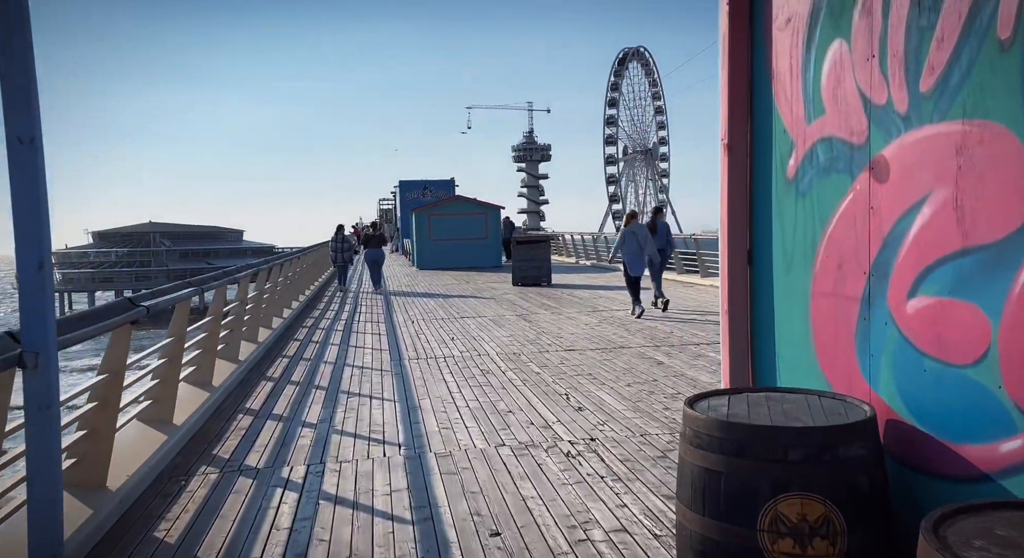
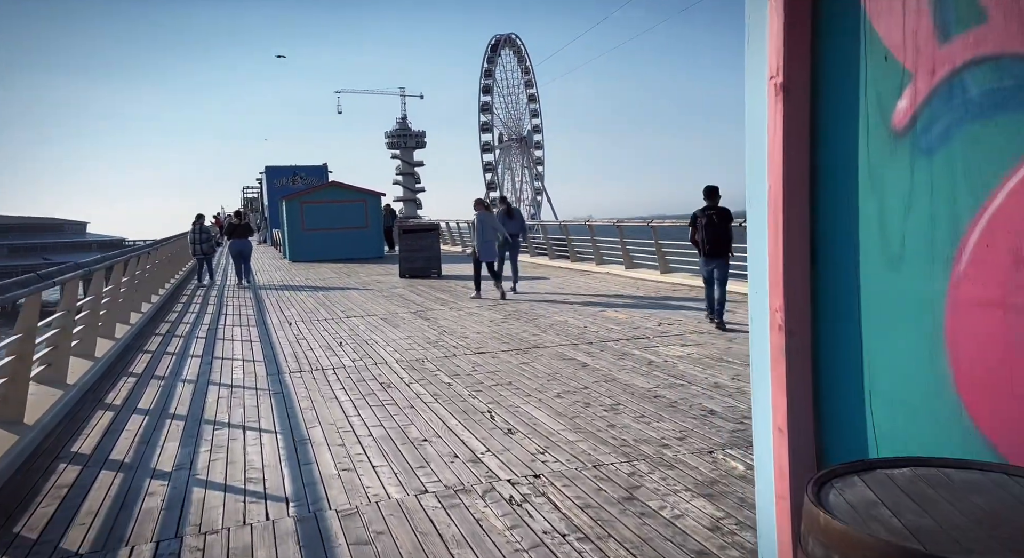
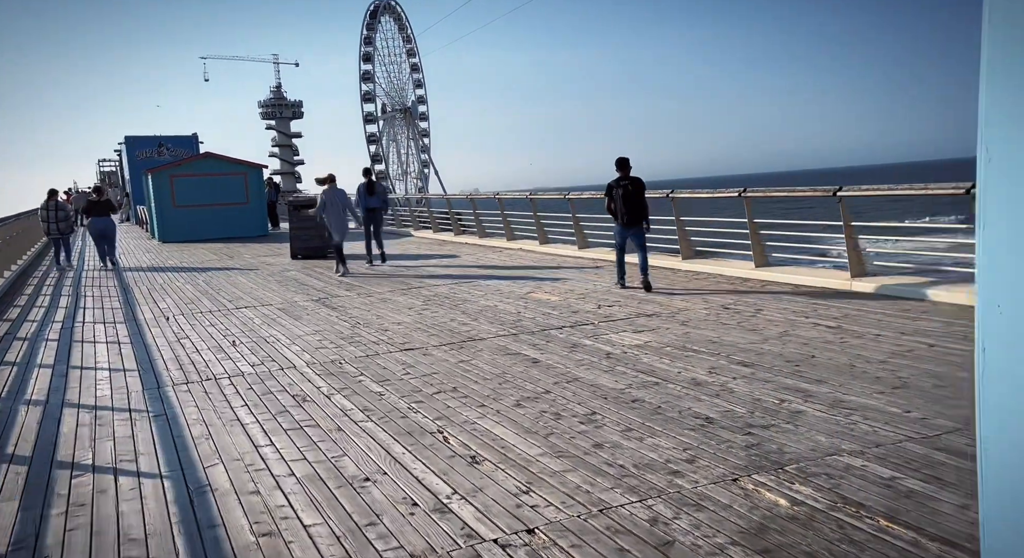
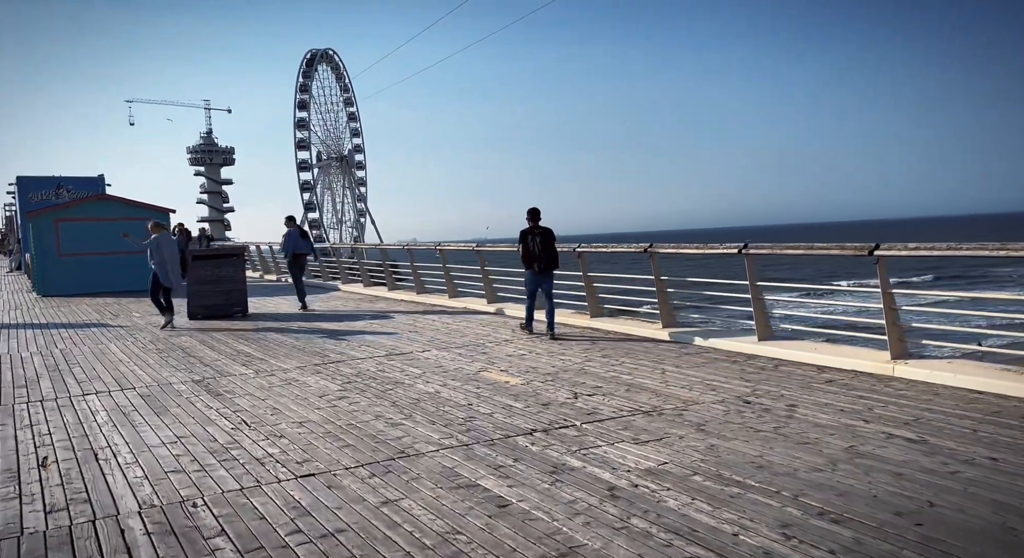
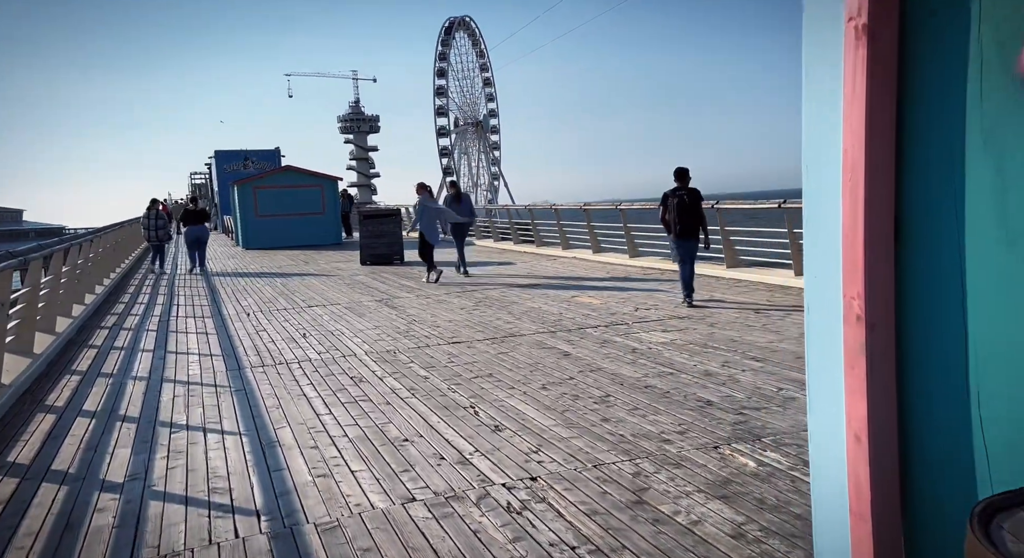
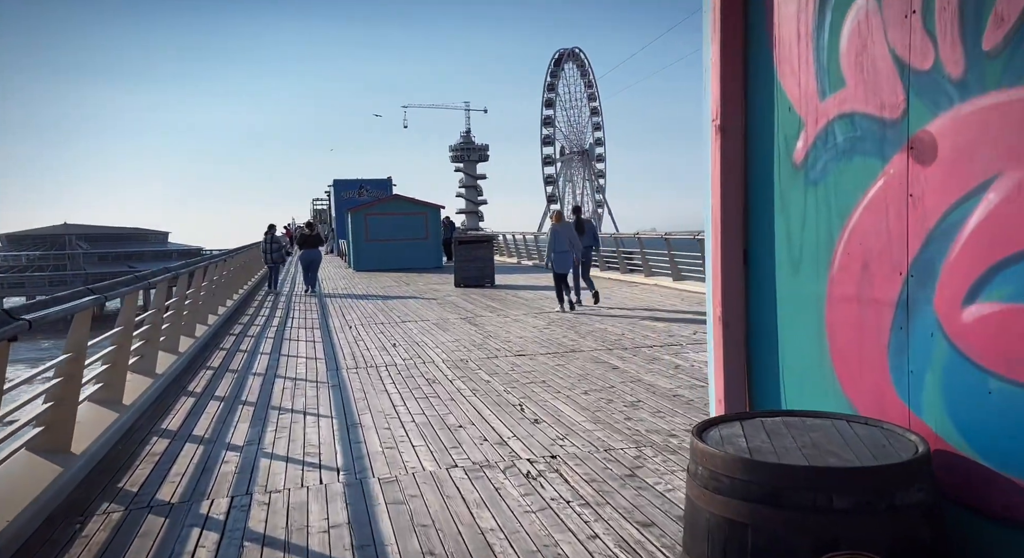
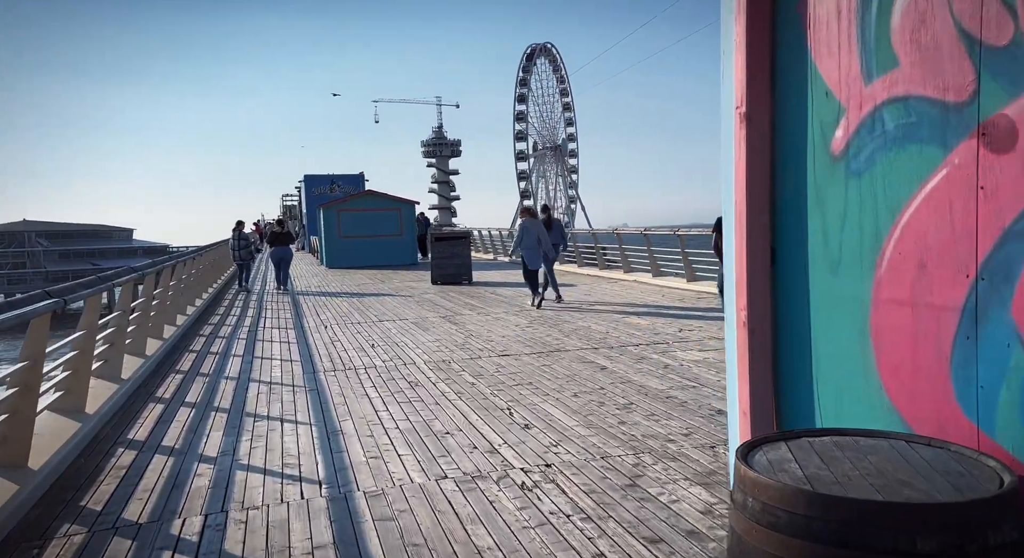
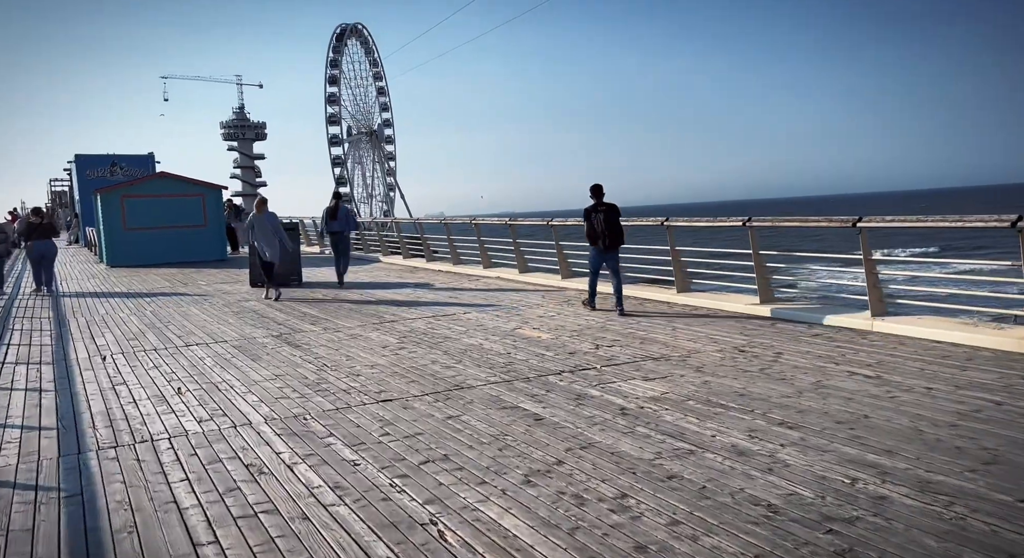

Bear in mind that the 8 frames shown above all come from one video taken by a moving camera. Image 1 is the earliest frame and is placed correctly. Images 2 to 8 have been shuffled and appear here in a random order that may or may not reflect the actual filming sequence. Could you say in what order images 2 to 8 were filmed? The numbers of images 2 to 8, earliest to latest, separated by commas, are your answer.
6, 7, 2, 5, 3, 8, 4
